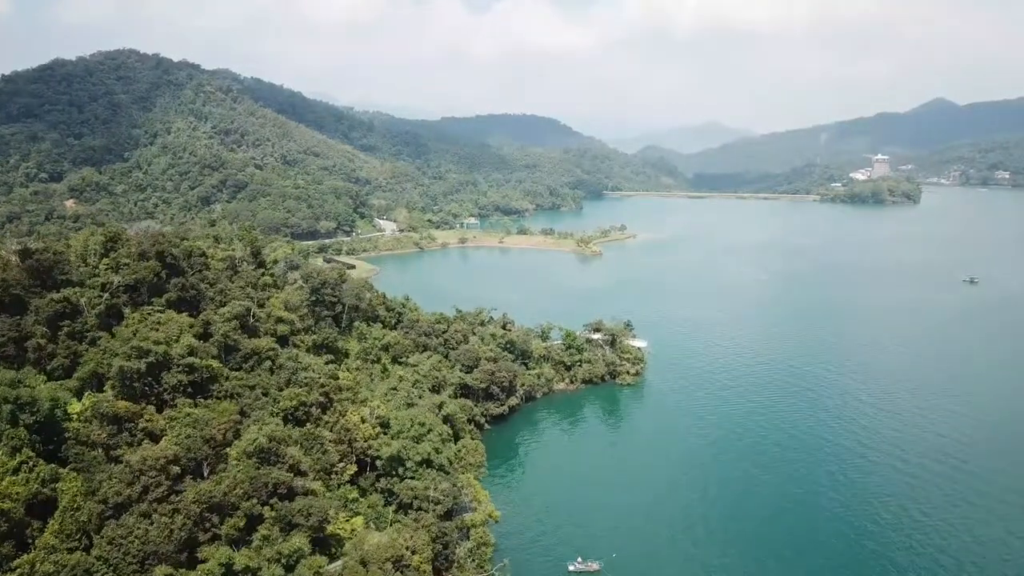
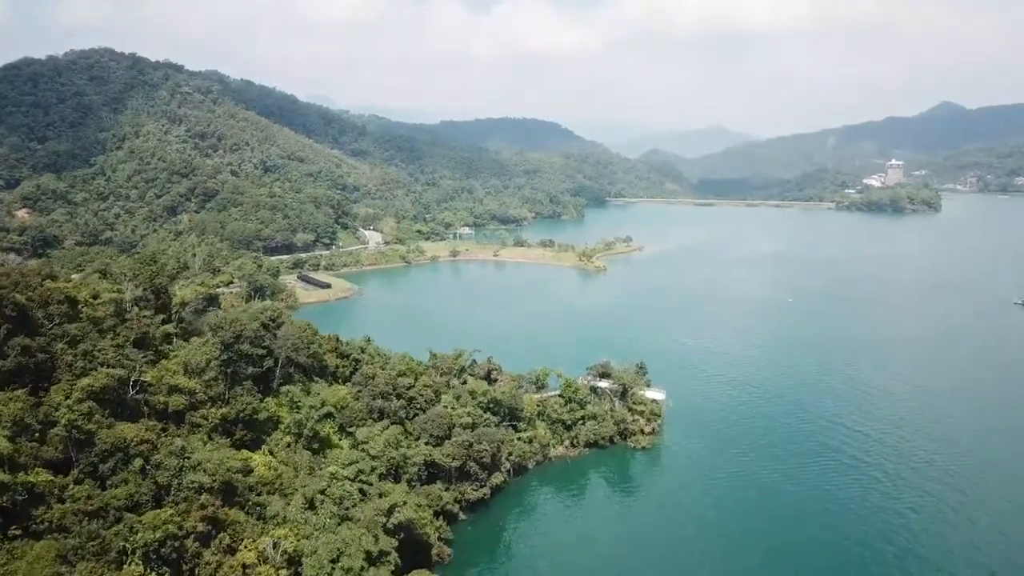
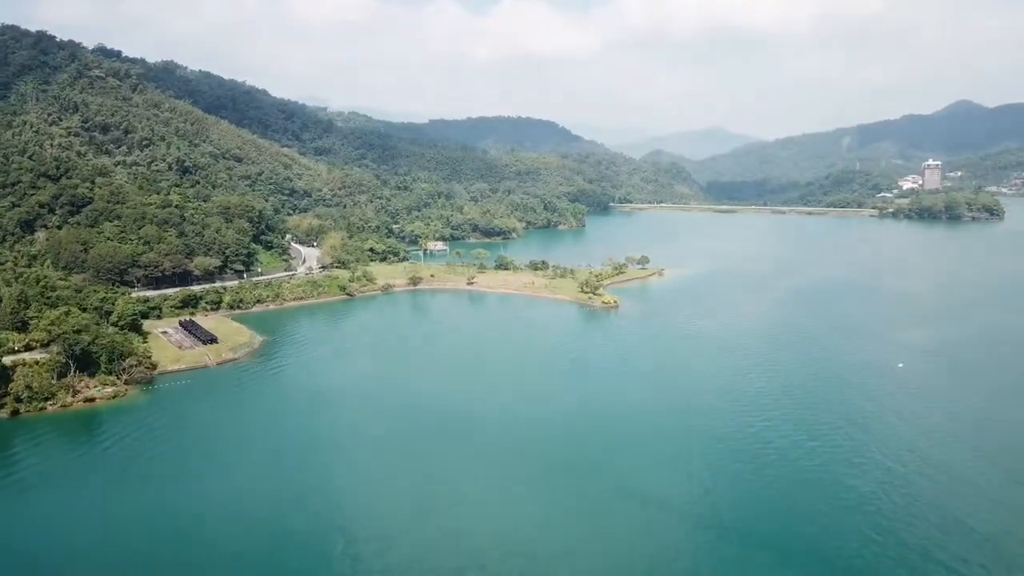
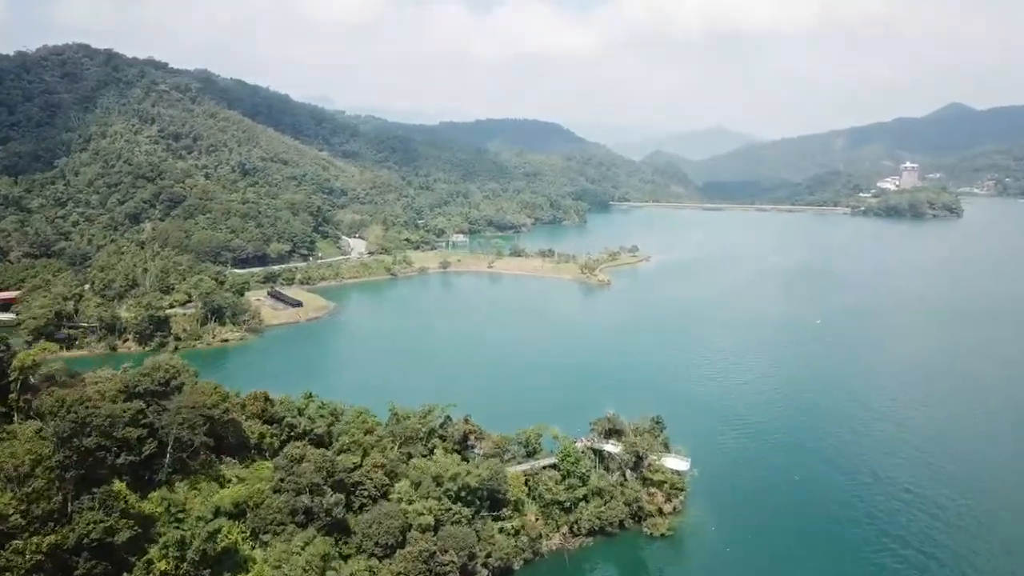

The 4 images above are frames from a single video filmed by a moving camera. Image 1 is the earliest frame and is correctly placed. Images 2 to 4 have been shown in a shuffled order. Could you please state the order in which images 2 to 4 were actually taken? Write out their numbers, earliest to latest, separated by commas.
2, 4, 3
